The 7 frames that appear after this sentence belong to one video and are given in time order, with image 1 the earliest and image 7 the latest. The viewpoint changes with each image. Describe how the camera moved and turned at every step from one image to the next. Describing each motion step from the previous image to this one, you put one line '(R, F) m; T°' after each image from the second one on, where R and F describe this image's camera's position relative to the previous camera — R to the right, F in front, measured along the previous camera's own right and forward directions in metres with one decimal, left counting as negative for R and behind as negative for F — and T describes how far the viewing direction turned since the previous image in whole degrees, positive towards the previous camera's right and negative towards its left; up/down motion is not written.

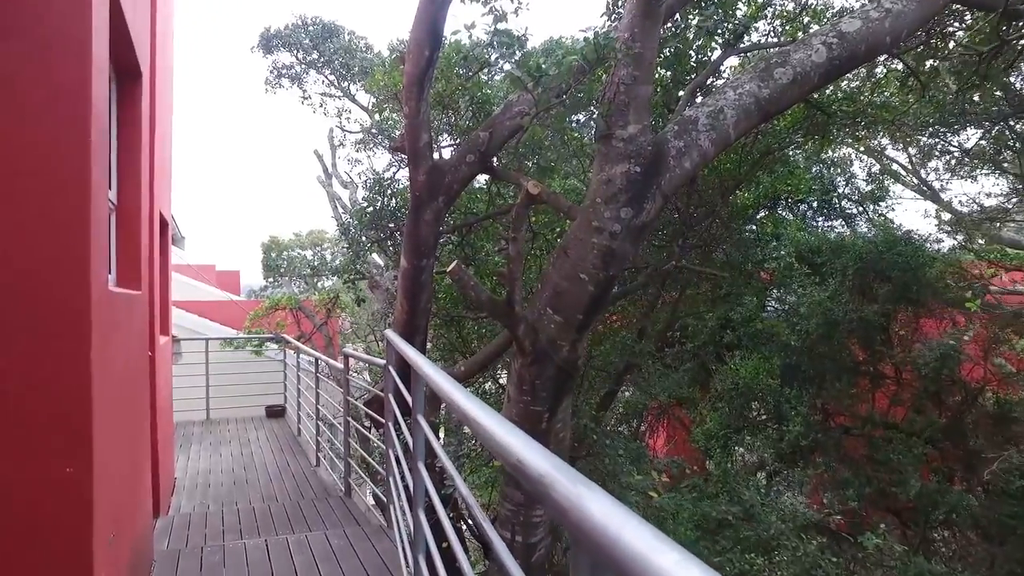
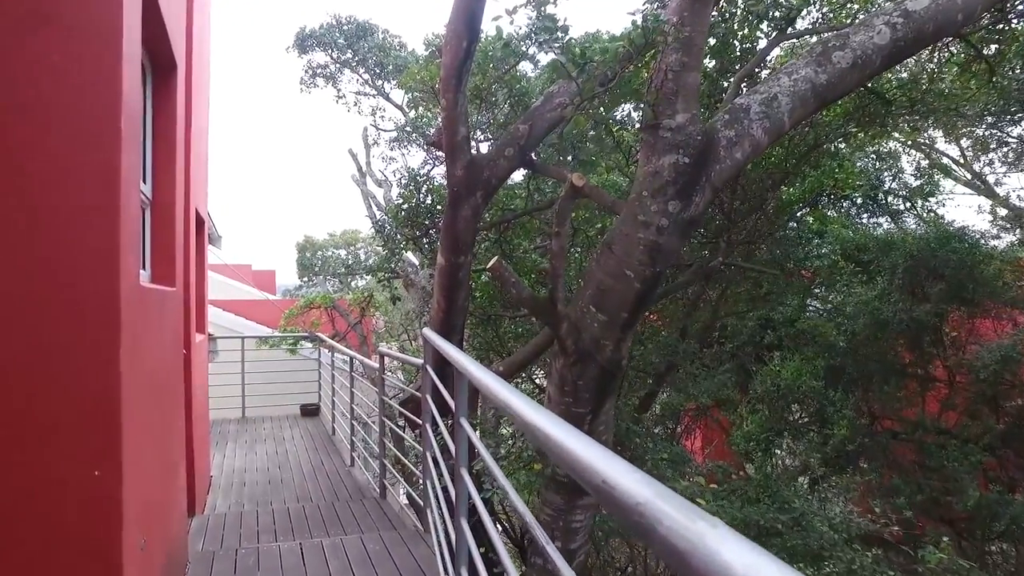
(0.0, +0.1) m; -3°
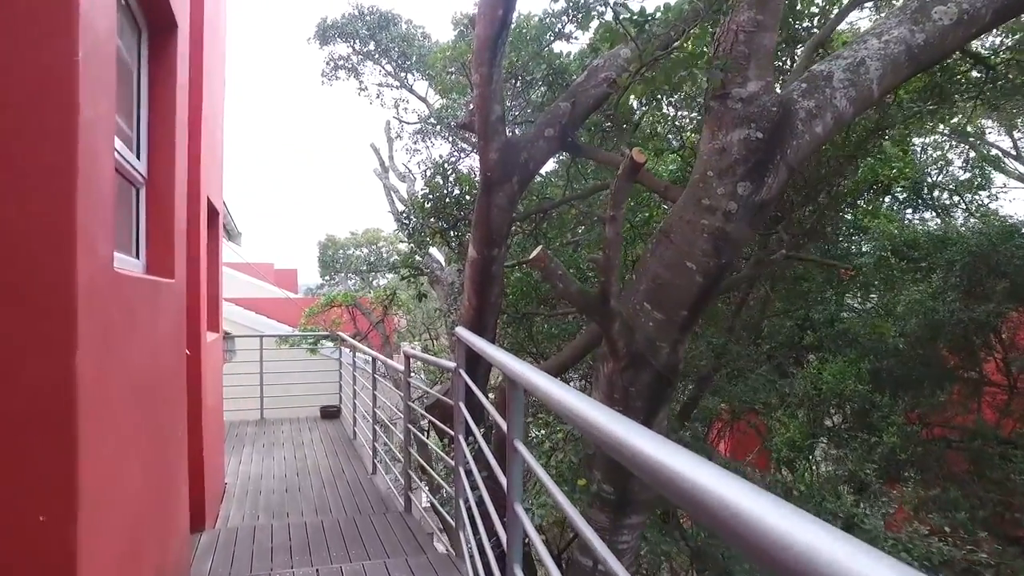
(-0.1, +0.4) m; -2°
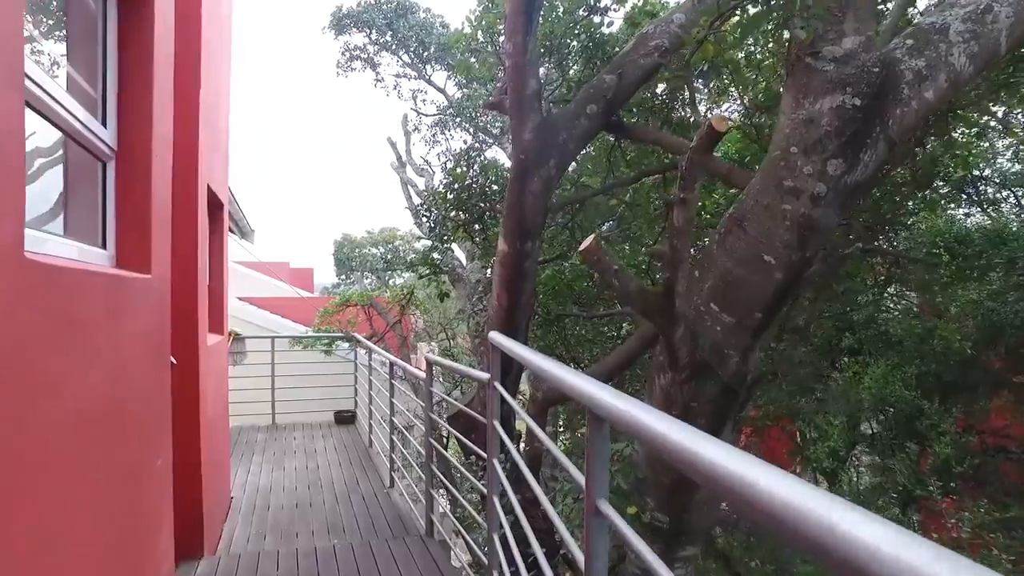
(-0.1, +0.4) m; -1°
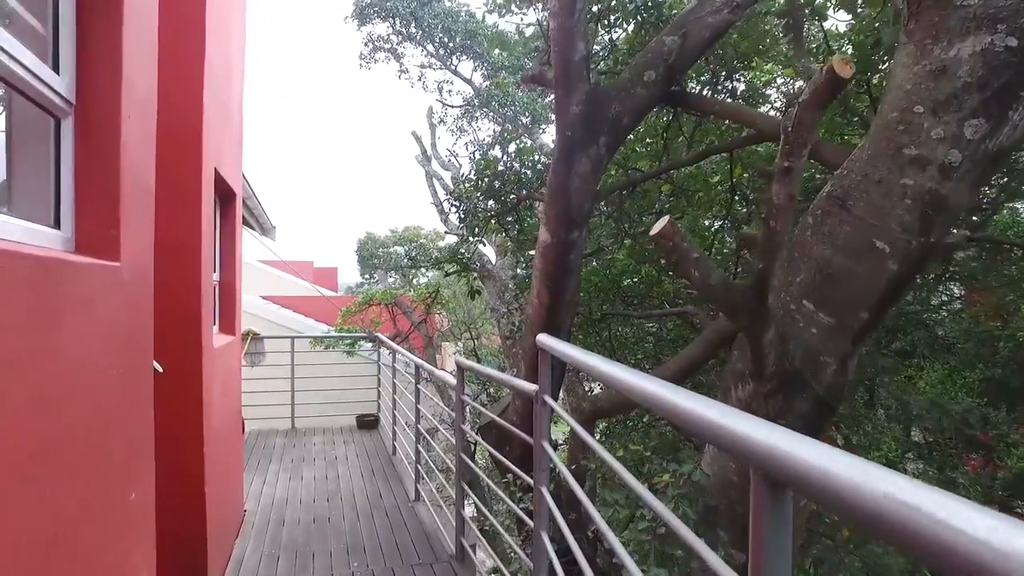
(-0.1, +0.4) m; -2°
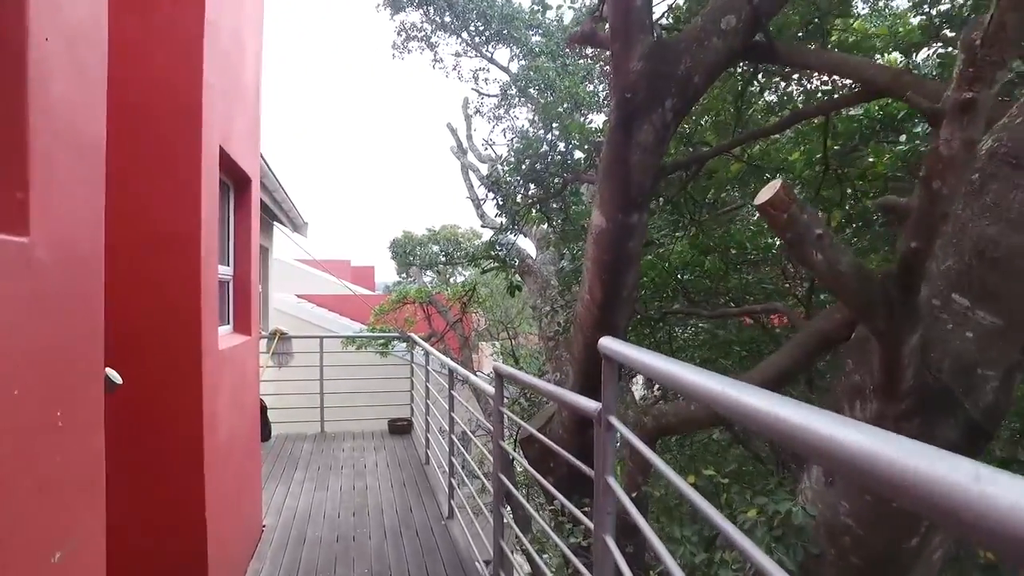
(0.0, +0.5) m; -3°
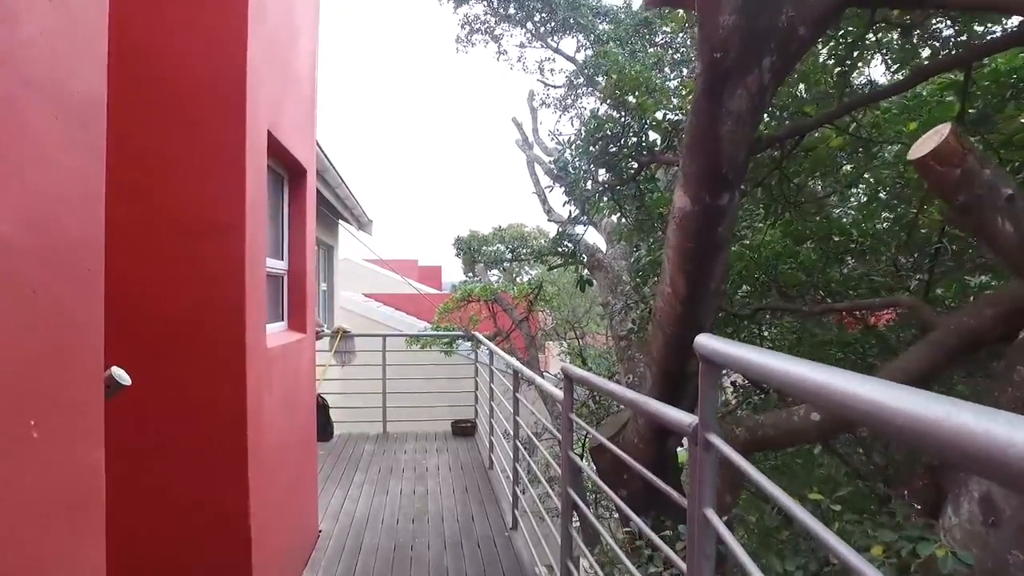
(0.0, +0.3) m; -6°
